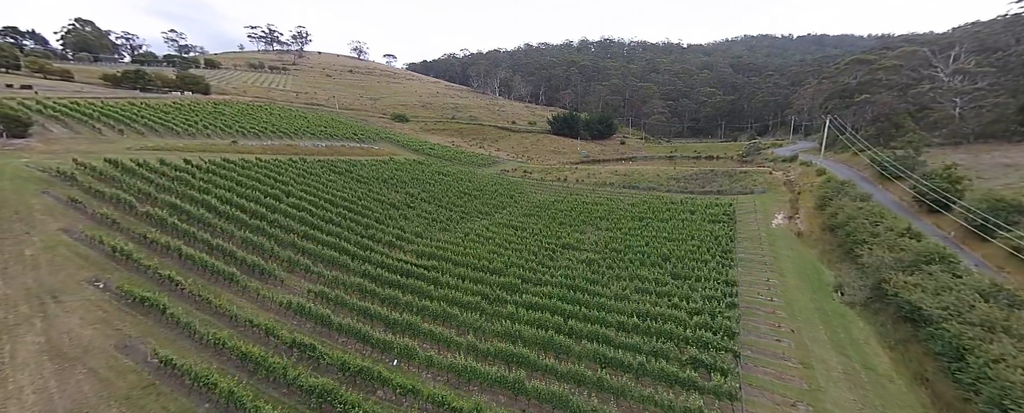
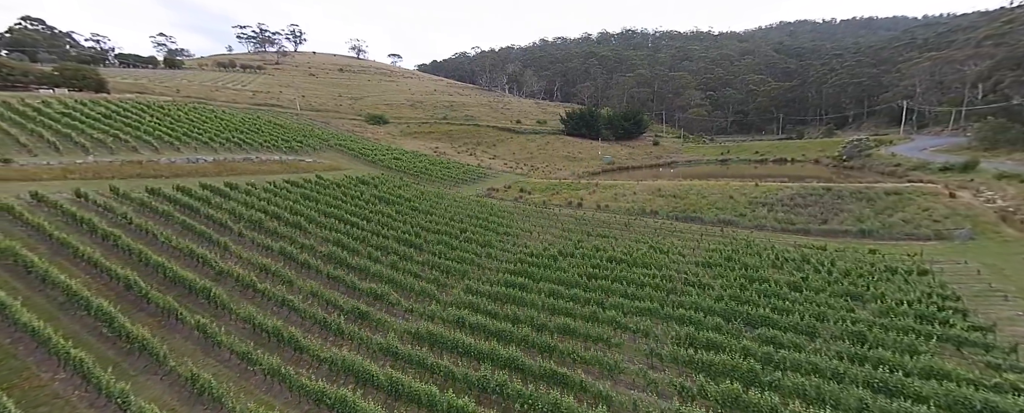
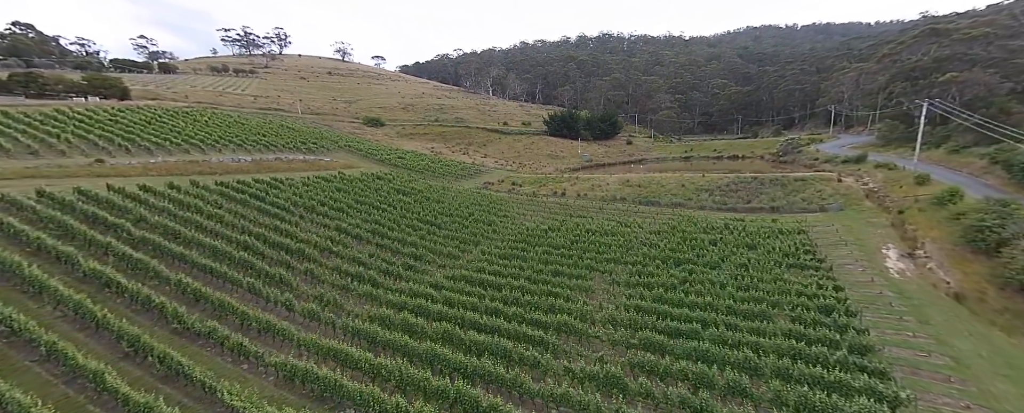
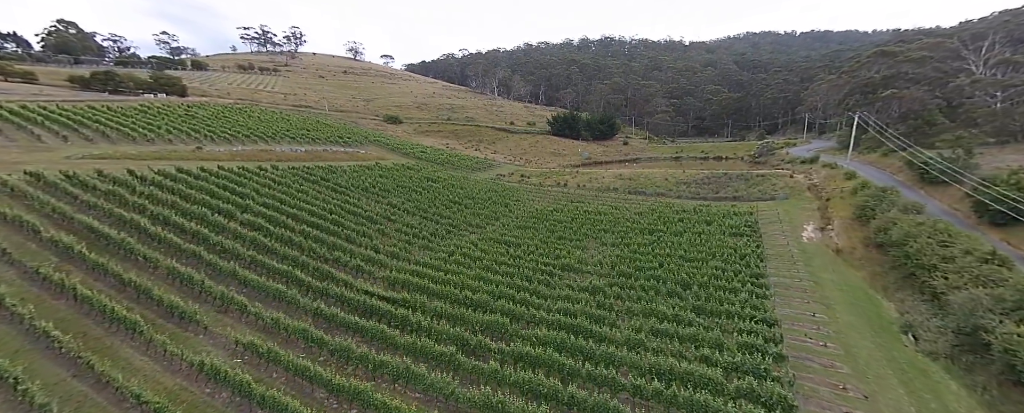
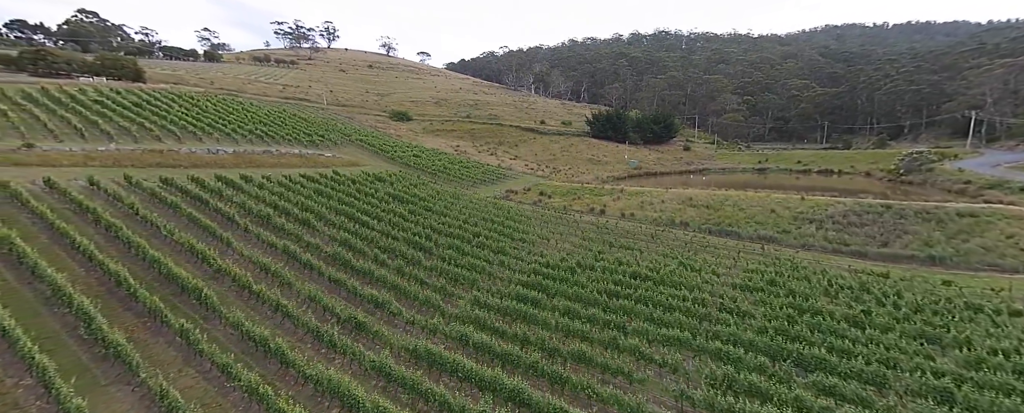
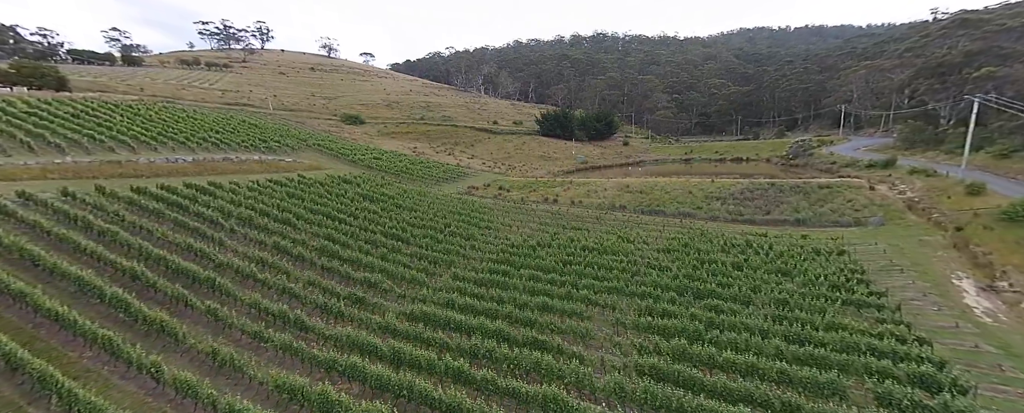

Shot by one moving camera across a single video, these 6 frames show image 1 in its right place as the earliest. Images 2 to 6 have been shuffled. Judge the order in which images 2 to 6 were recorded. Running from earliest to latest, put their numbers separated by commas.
4, 3, 6, 2, 5
